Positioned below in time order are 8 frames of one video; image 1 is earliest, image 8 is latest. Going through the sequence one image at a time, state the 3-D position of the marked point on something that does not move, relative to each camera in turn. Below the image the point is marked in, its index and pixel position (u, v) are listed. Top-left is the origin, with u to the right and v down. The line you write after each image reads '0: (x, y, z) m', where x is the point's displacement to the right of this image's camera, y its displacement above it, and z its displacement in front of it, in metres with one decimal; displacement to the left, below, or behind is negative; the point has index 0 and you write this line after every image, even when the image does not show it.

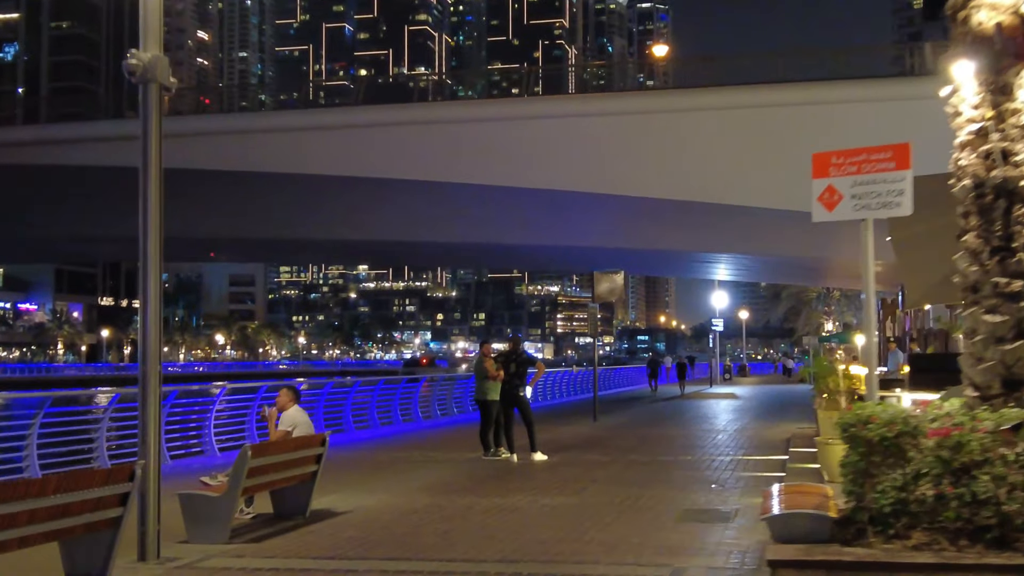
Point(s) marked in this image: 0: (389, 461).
0: (-1.4, -2.0, +14.3) m
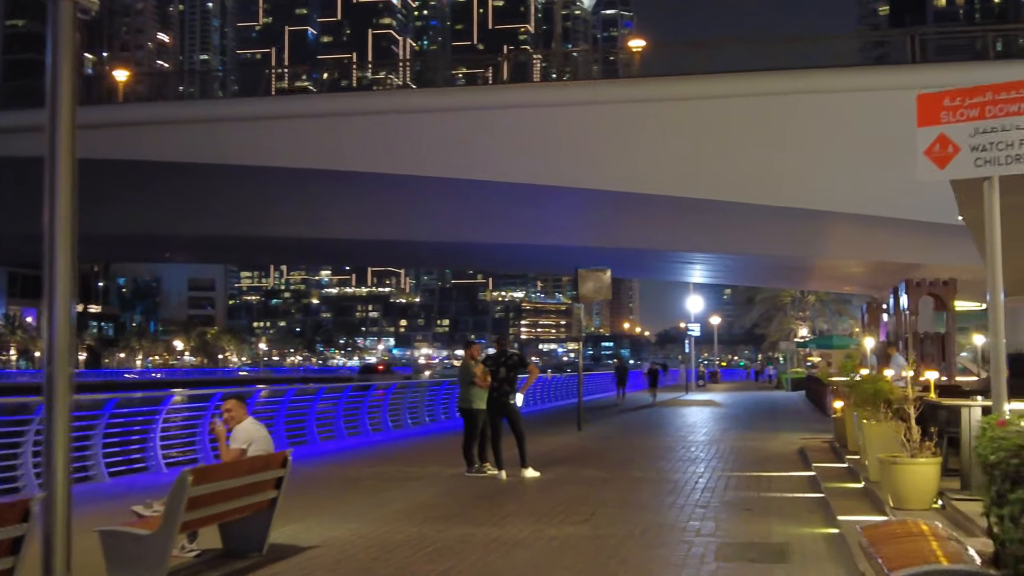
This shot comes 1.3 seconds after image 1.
0: (-1.6, -2.0, +12.6) m
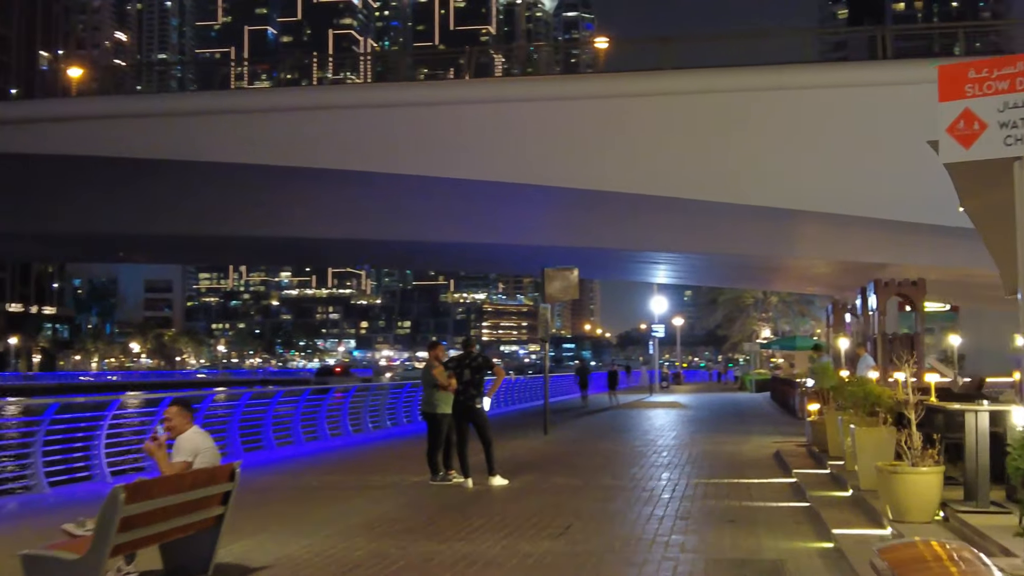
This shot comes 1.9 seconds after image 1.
0: (-1.9, -1.9, +12.0) m
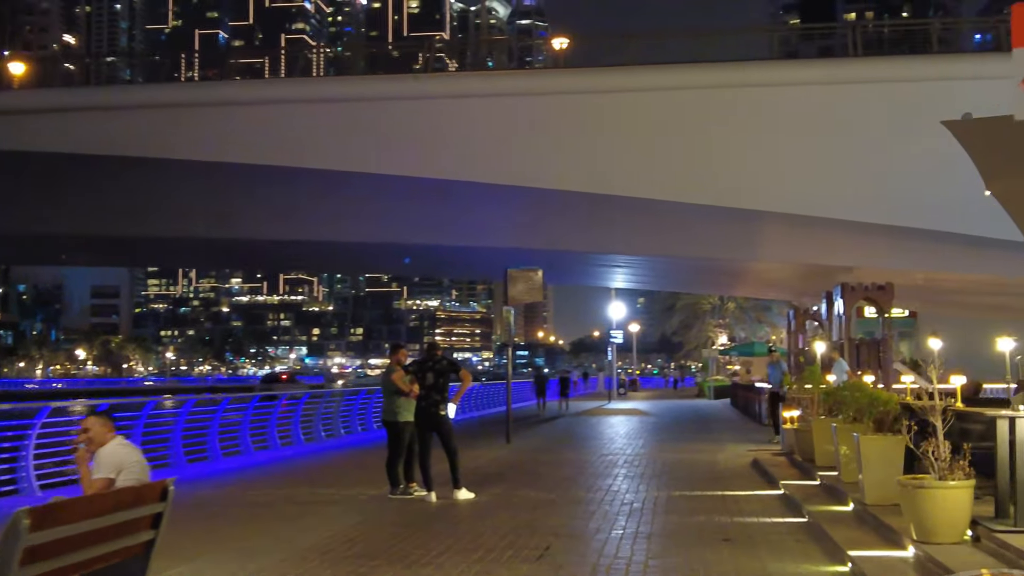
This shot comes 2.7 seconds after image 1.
0: (-2.2, -1.9, +11.0) m
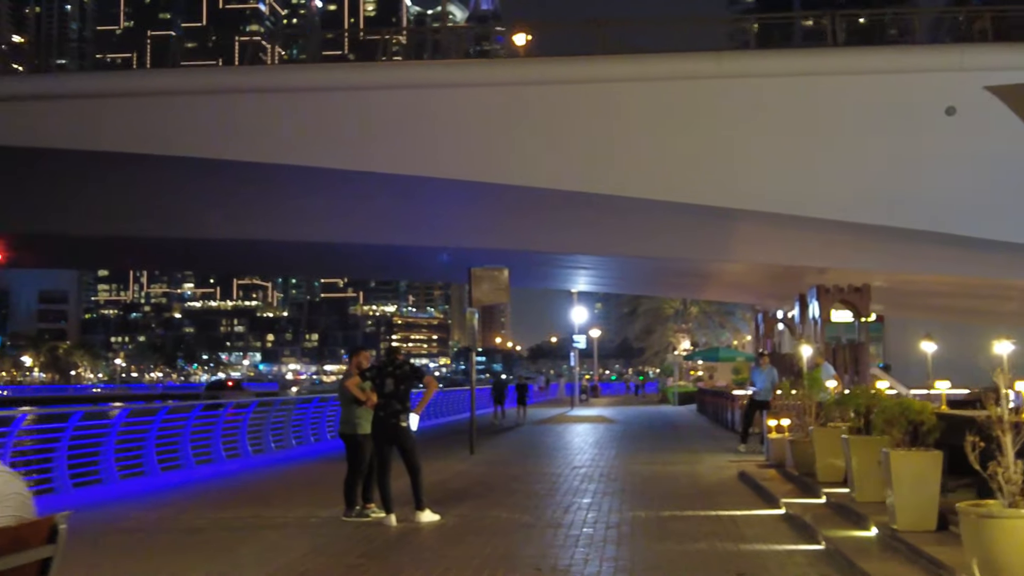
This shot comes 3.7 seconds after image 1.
0: (-2.4, -1.9, +9.7) m
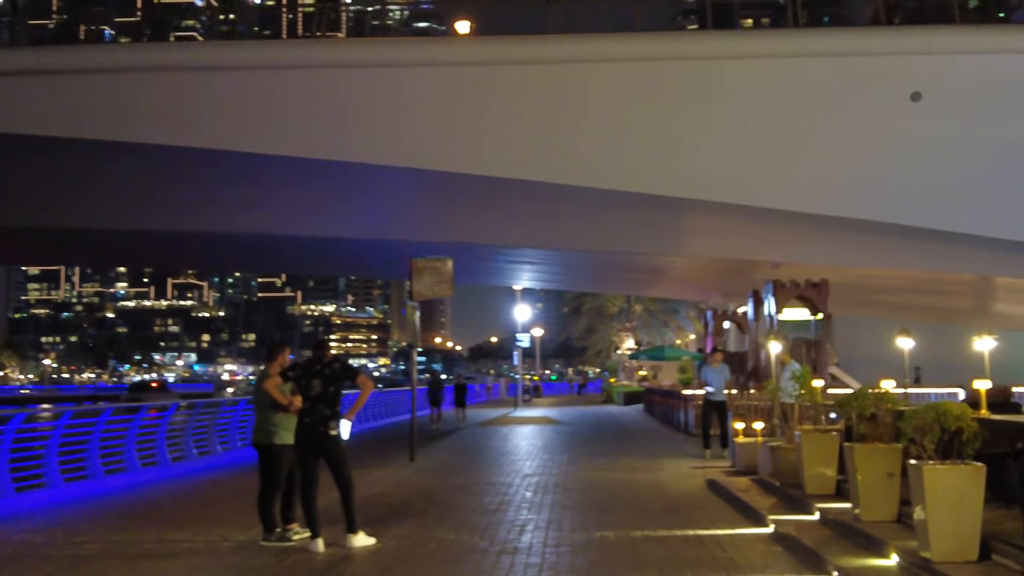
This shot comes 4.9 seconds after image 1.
0: (-2.8, -1.8, +8.3) m
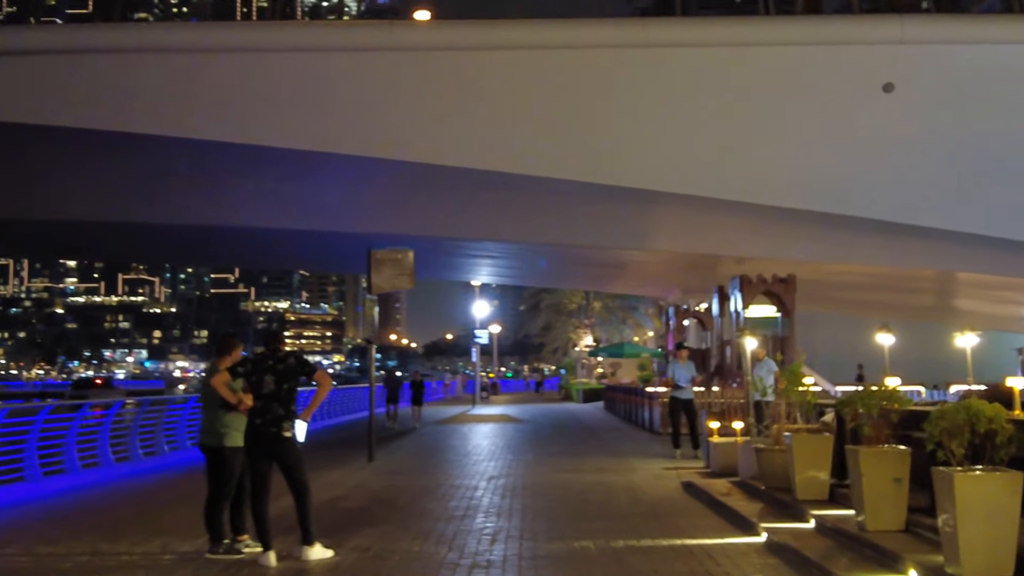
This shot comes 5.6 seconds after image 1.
0: (-3.0, -1.7, +7.5) m
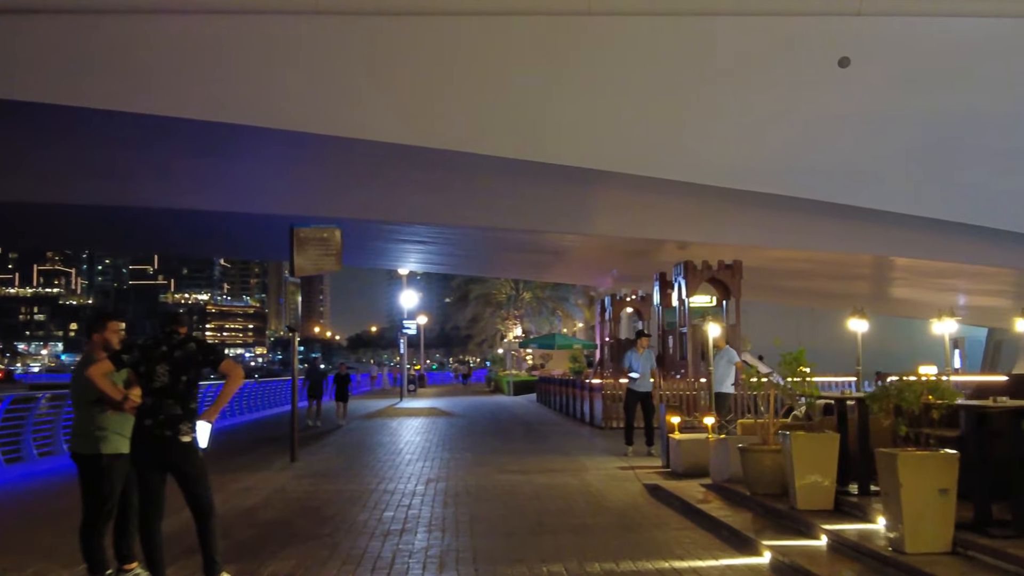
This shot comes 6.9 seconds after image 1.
0: (-3.2, -1.5, +5.9) m
